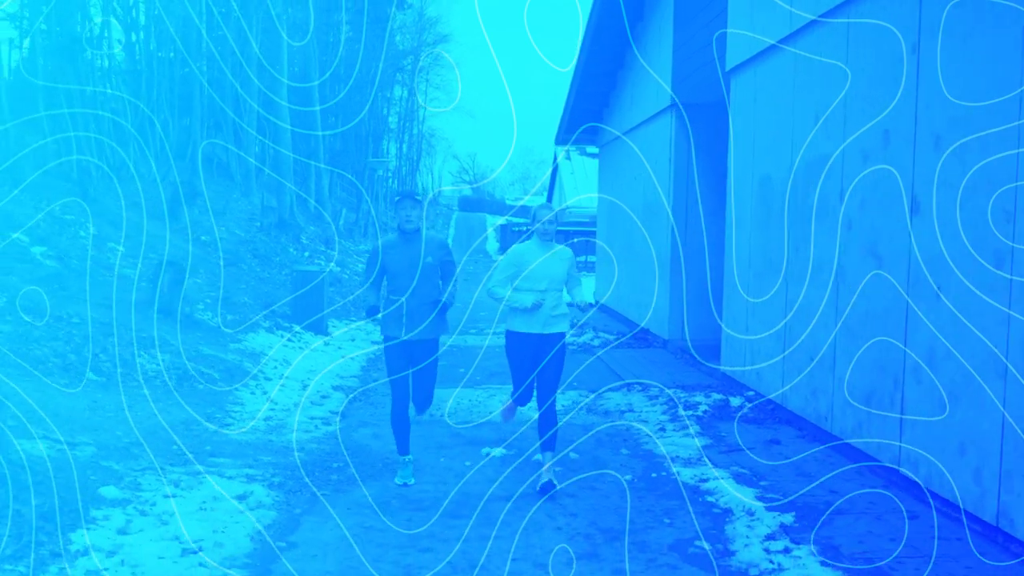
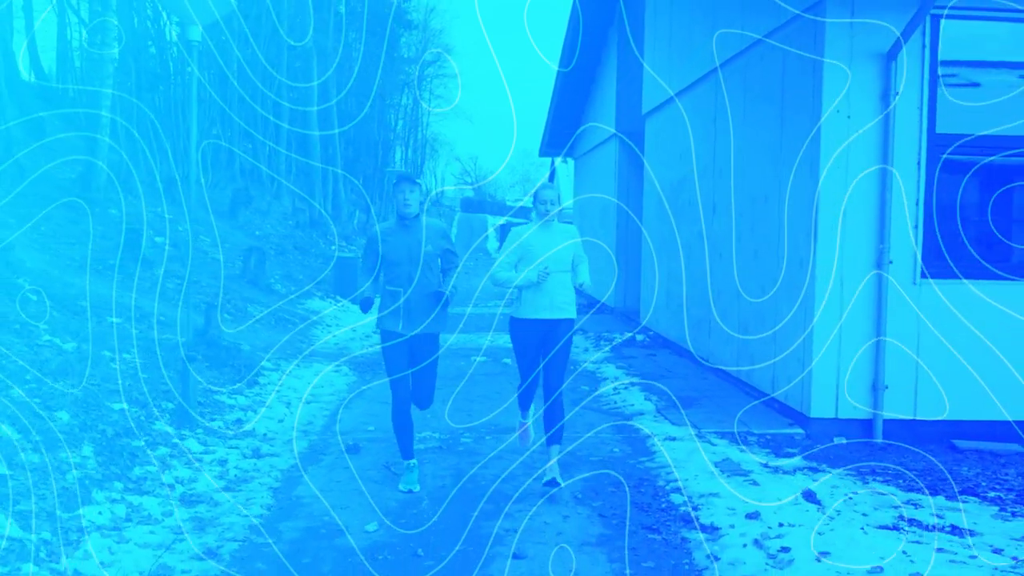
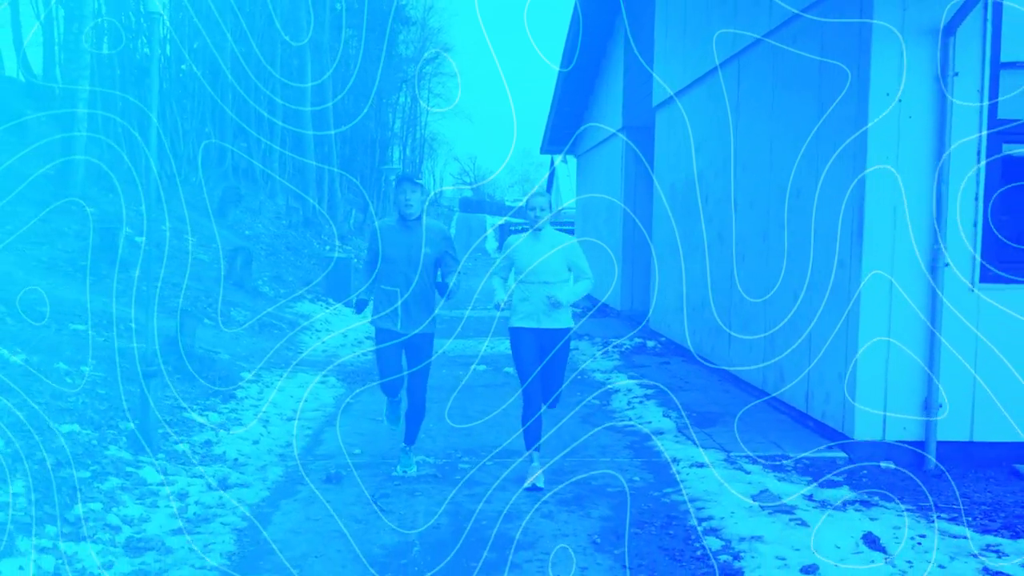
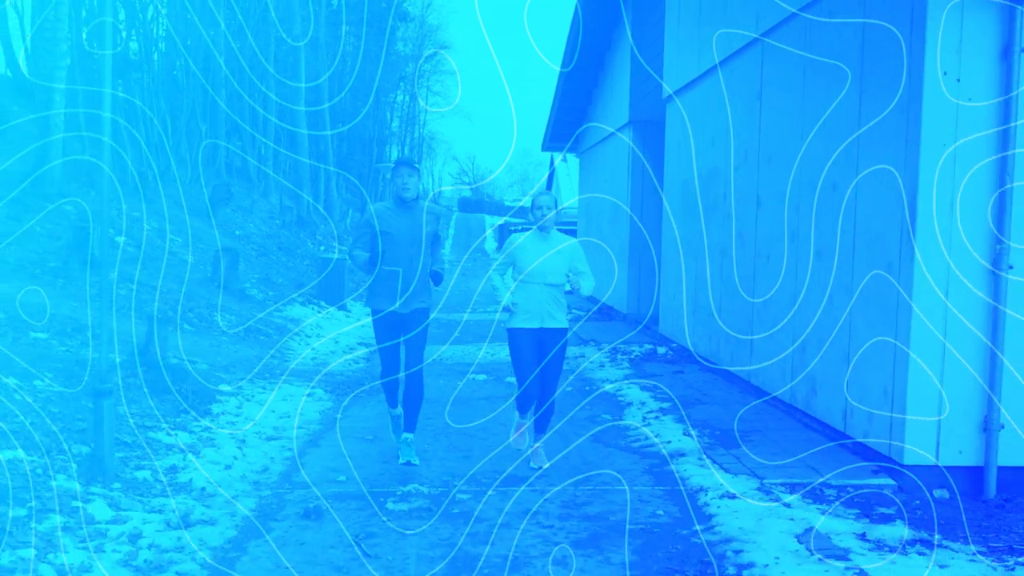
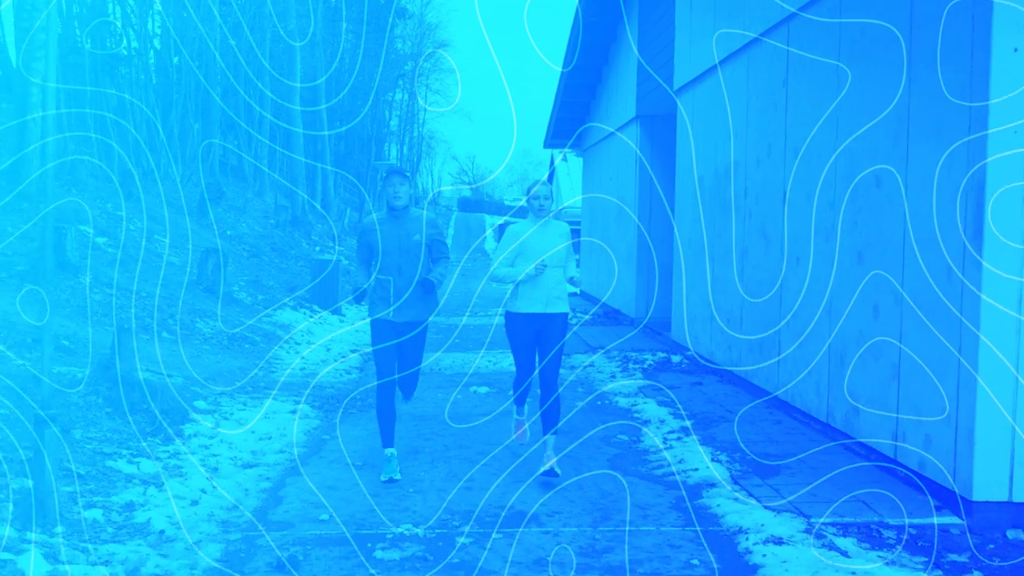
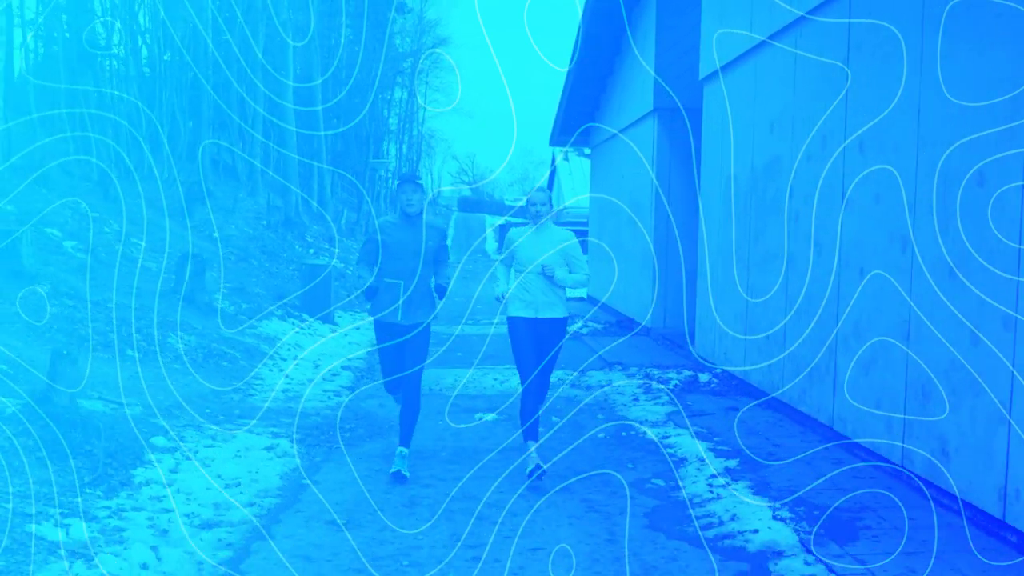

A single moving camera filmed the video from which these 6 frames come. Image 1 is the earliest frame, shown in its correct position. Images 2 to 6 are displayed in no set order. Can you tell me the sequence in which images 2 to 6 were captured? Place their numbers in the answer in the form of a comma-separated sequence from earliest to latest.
6, 5, 4, 3, 2
